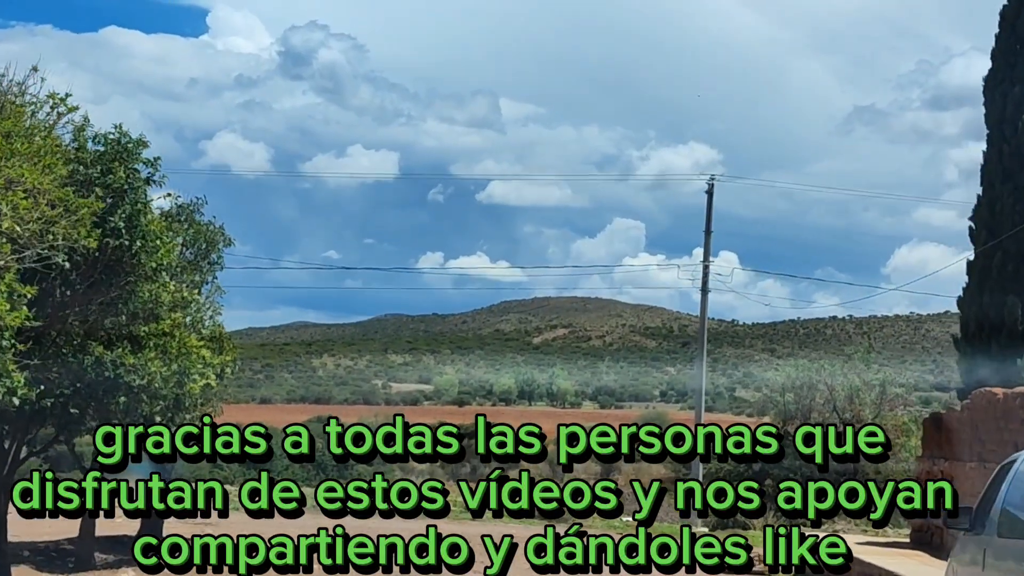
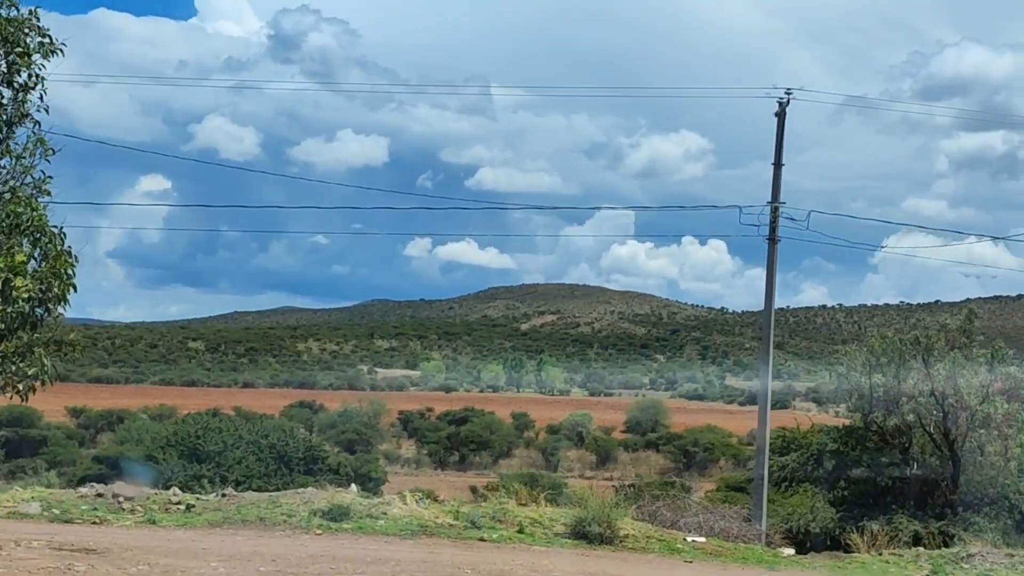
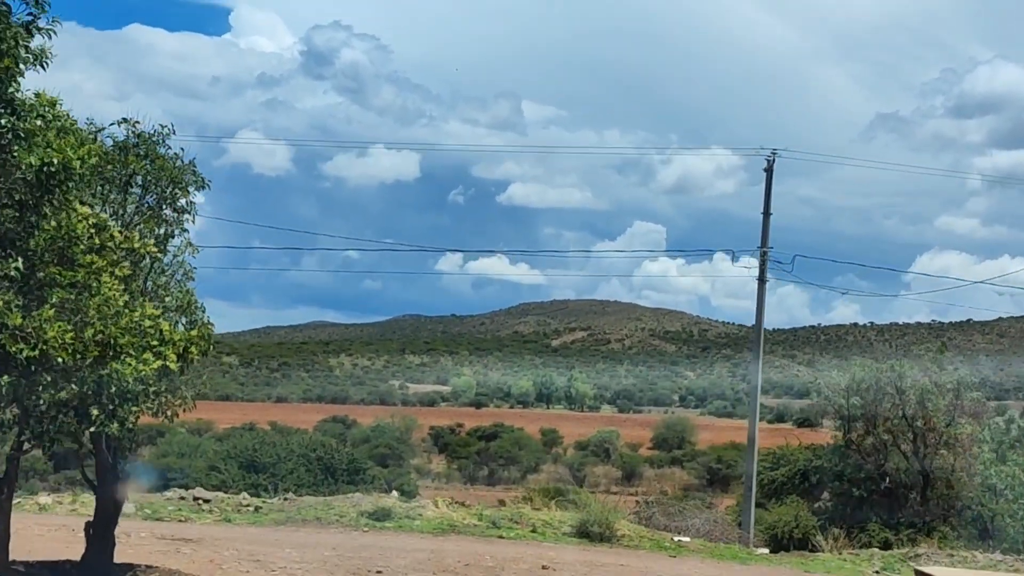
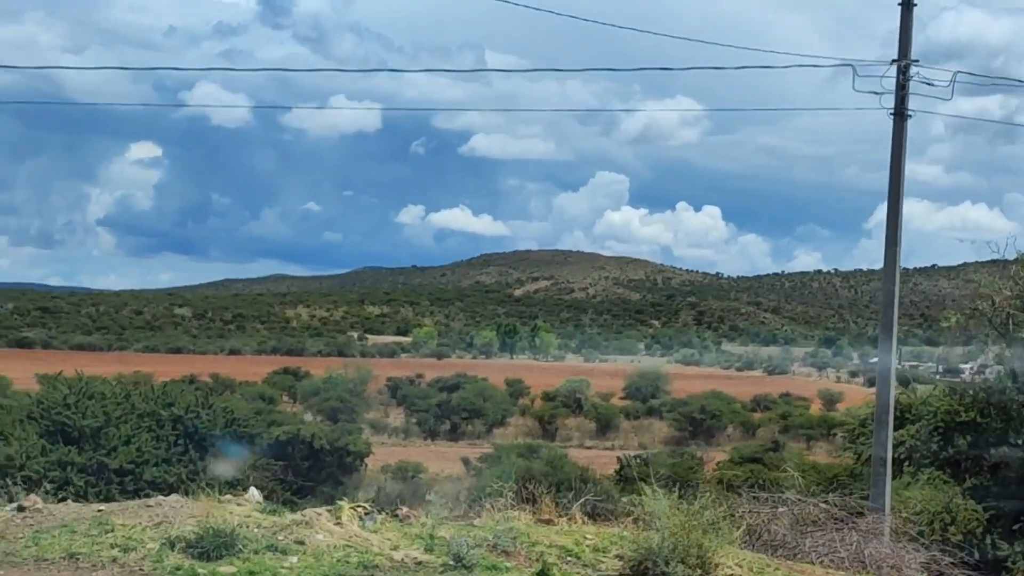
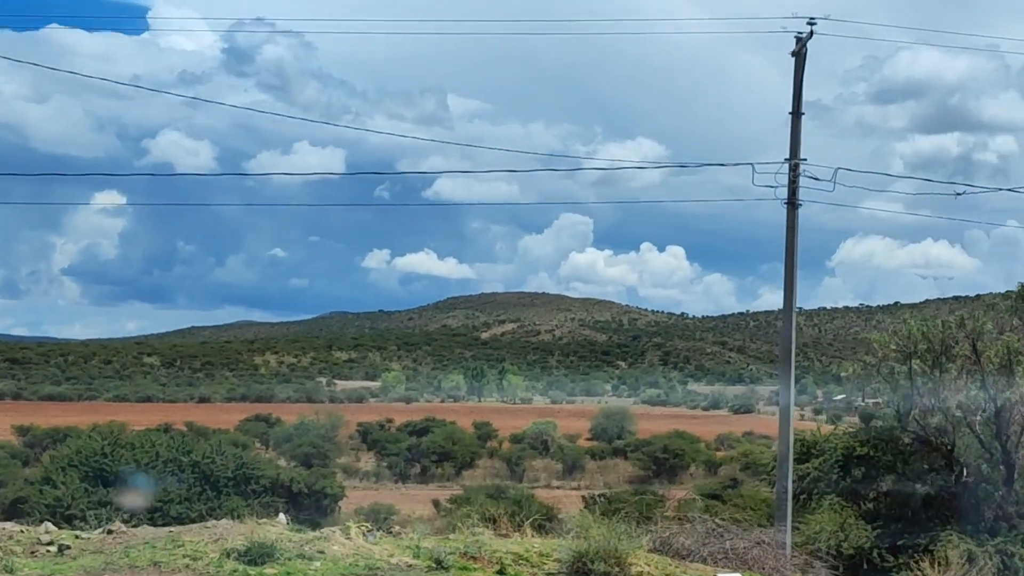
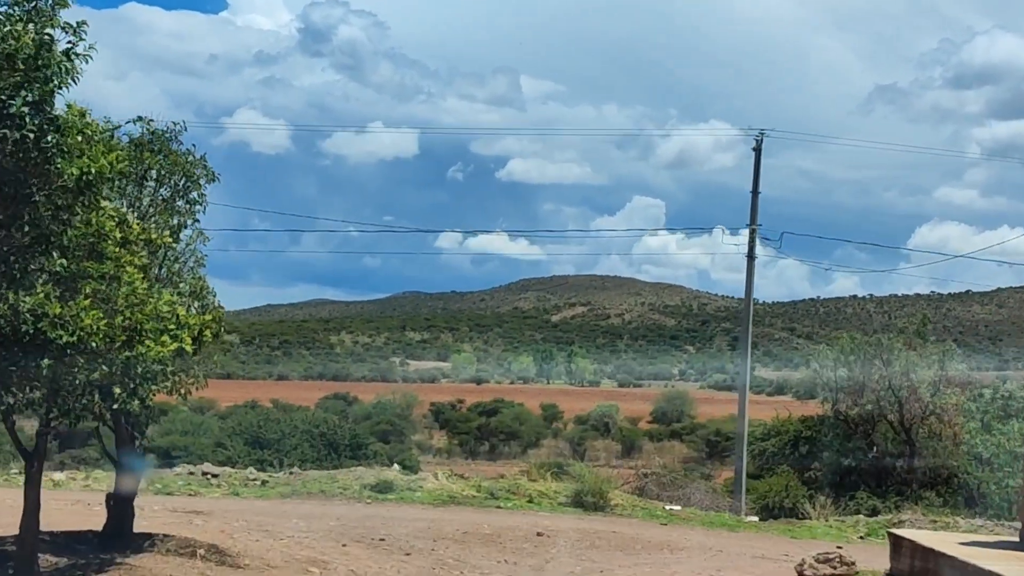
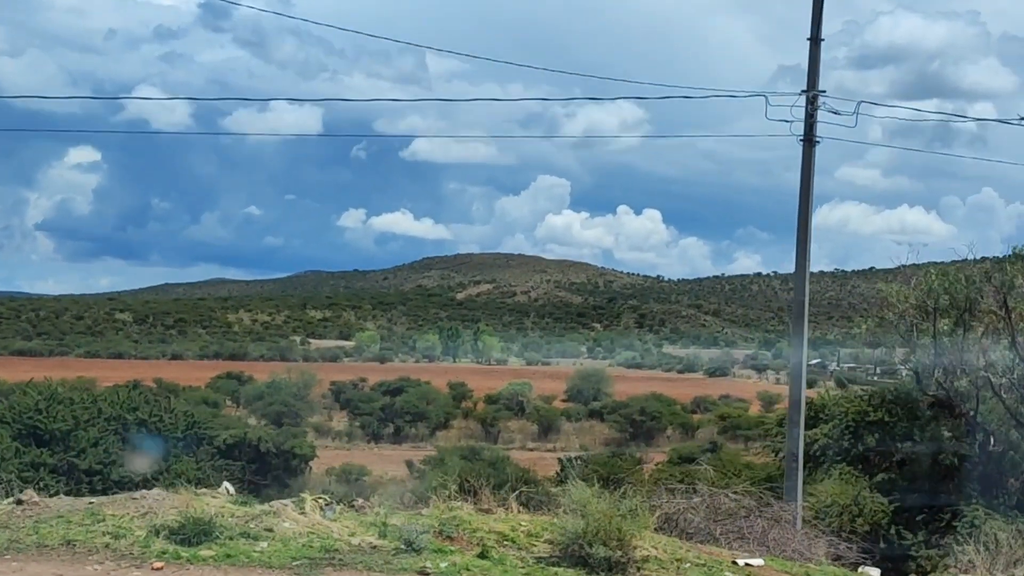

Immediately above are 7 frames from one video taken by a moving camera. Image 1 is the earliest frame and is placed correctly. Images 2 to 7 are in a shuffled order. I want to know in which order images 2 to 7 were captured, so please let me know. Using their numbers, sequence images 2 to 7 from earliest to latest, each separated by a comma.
6, 3, 2, 5, 7, 4
